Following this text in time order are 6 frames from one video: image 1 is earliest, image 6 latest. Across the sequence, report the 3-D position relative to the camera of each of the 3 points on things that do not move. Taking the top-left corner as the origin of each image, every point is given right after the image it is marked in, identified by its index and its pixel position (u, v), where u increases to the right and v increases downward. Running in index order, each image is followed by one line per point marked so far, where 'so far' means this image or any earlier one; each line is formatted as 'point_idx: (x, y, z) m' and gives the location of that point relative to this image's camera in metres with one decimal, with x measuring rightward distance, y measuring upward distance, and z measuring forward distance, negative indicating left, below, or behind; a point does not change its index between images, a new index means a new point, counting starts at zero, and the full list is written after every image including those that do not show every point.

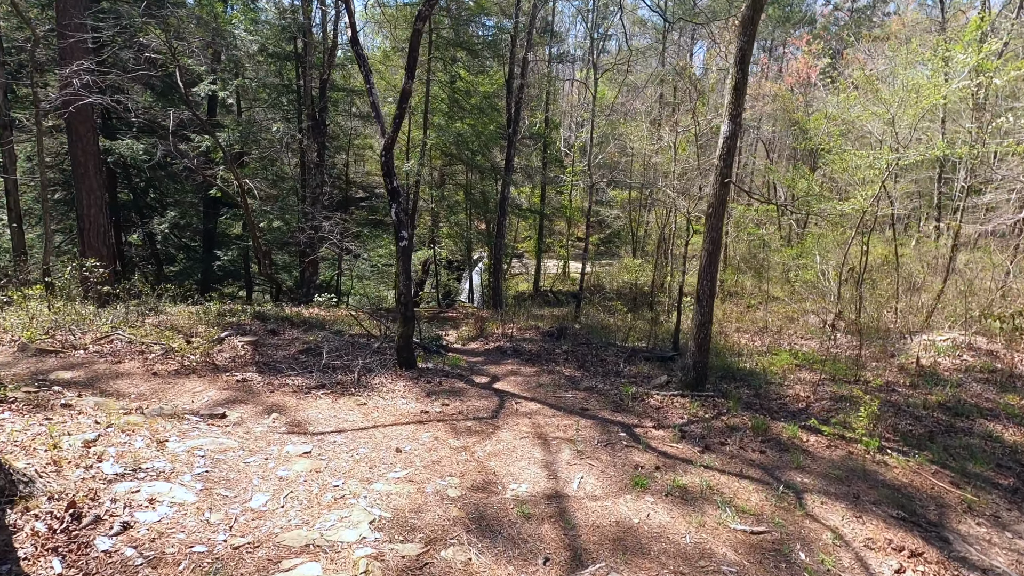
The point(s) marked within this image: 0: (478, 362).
0: (-0.4, -0.9, +6.4) m
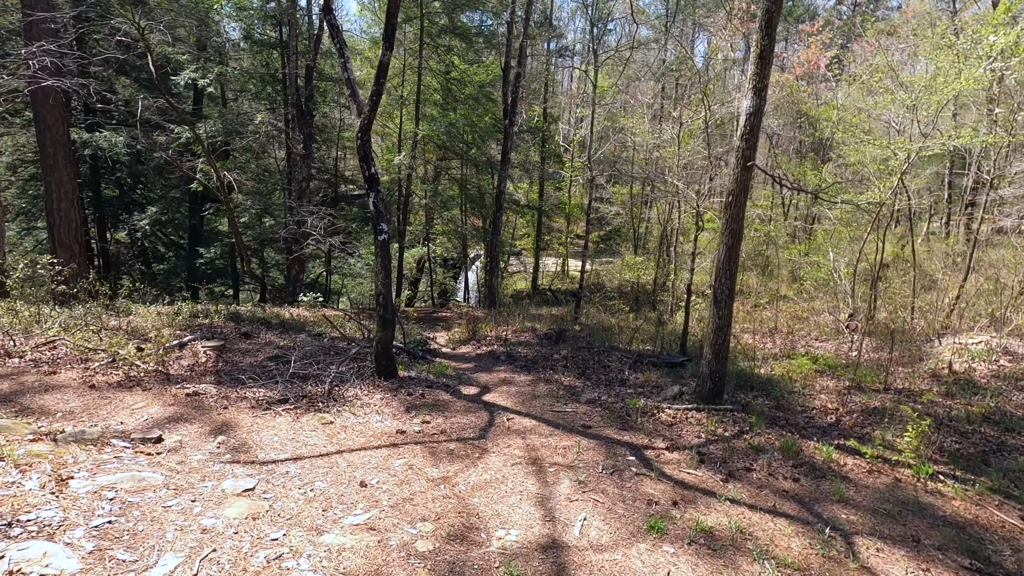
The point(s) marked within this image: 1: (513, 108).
0: (-0.5, -0.9, +5.7) m
1: (0.0, +4.6, +13.8) m
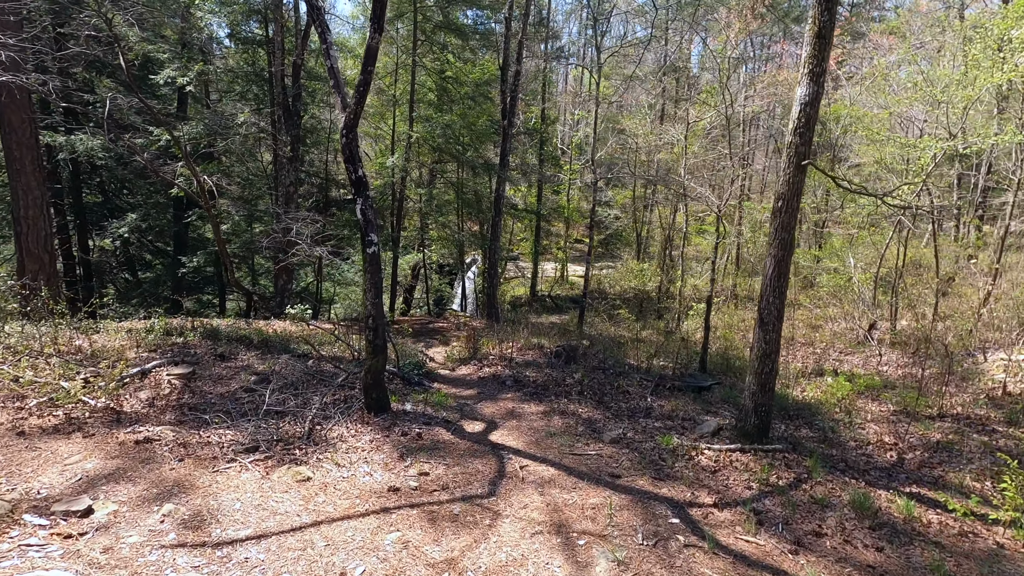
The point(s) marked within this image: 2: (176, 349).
0: (-0.4, -1.1, +5.1) m
1: (0.0, +4.4, +13.1) m
2: (-4.2, -0.8, +6.6) m
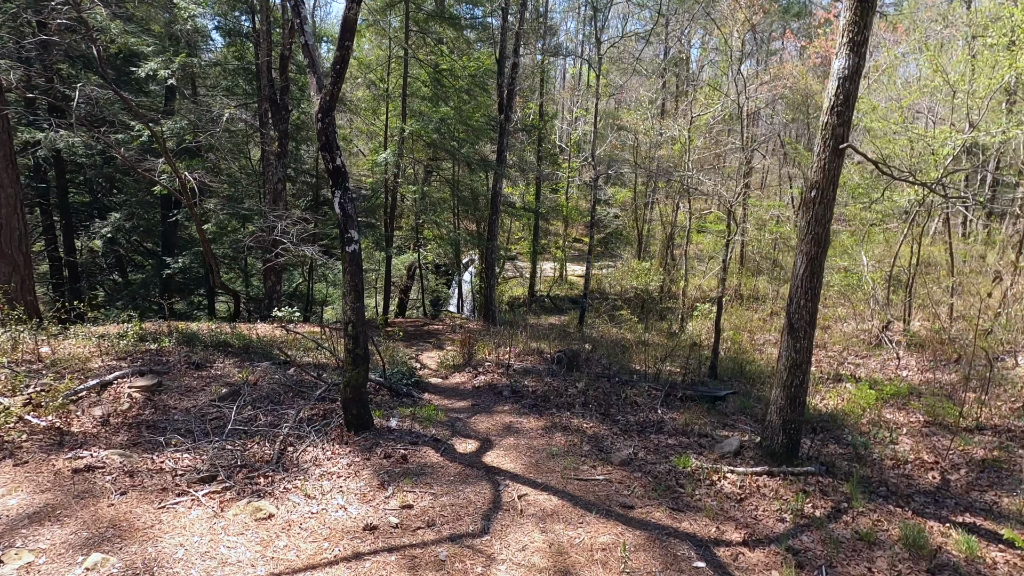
0: (-0.4, -1.1, +4.6) m
1: (-0.1, +4.4, +12.7) m
2: (-4.2, -0.8, +6.1) m
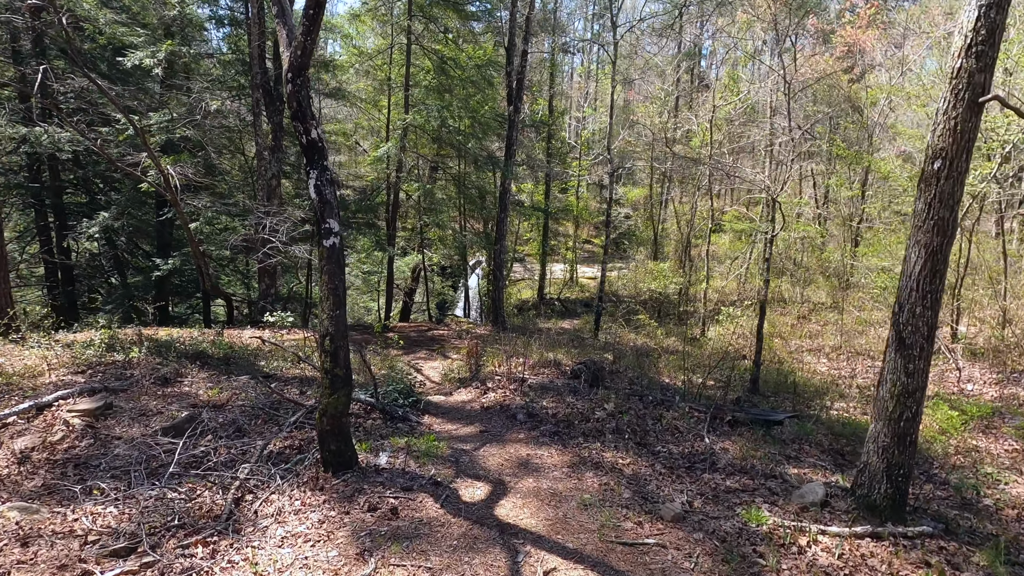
0: (-0.3, -1.1, +3.8) m
1: (+0.1, +4.3, +11.9) m
2: (-4.1, -0.8, +5.4) m
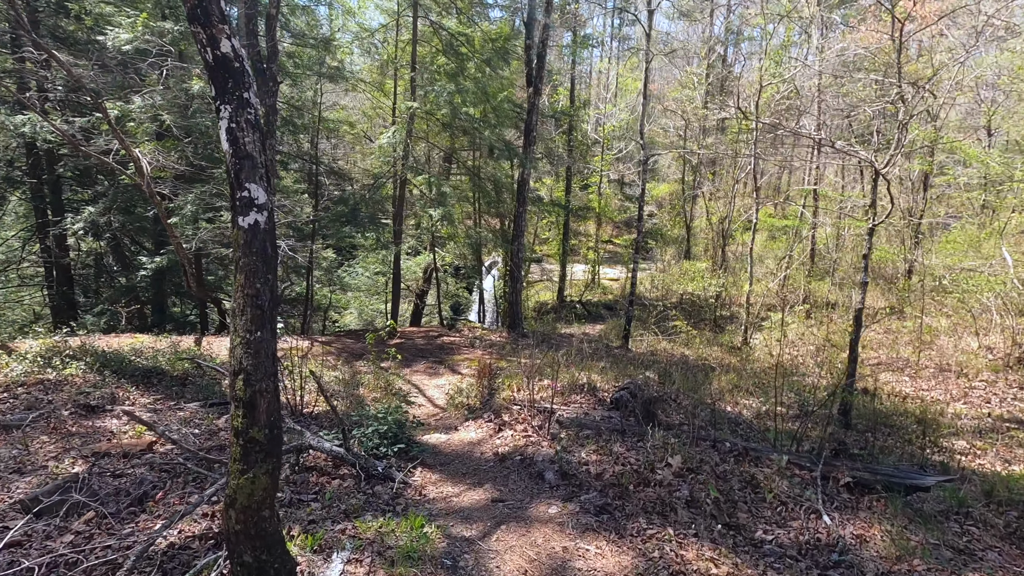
0: (-0.2, -1.1, +2.6) m
1: (+0.5, +4.3, +10.7) m
2: (-3.9, -0.8, +4.3) m
